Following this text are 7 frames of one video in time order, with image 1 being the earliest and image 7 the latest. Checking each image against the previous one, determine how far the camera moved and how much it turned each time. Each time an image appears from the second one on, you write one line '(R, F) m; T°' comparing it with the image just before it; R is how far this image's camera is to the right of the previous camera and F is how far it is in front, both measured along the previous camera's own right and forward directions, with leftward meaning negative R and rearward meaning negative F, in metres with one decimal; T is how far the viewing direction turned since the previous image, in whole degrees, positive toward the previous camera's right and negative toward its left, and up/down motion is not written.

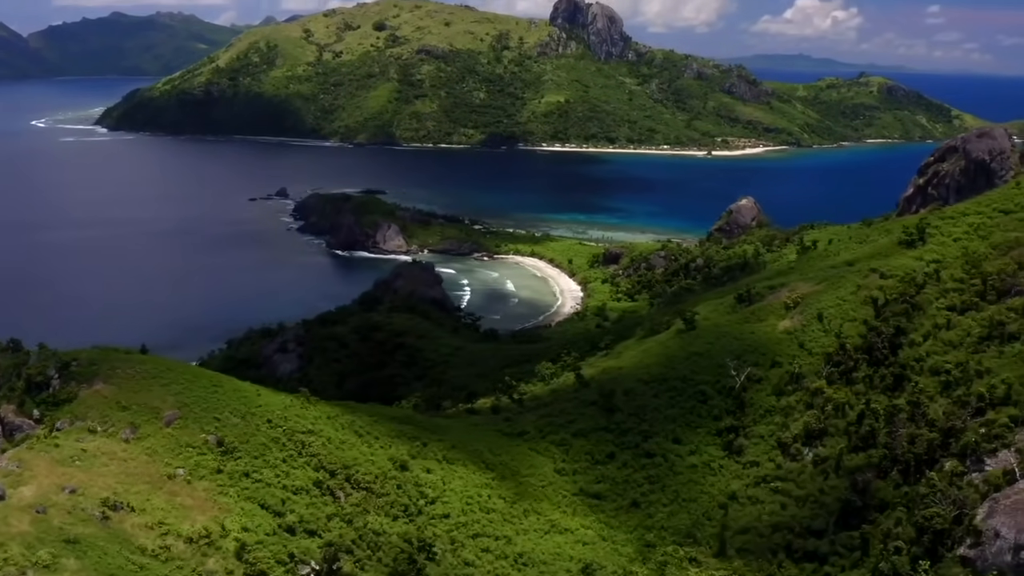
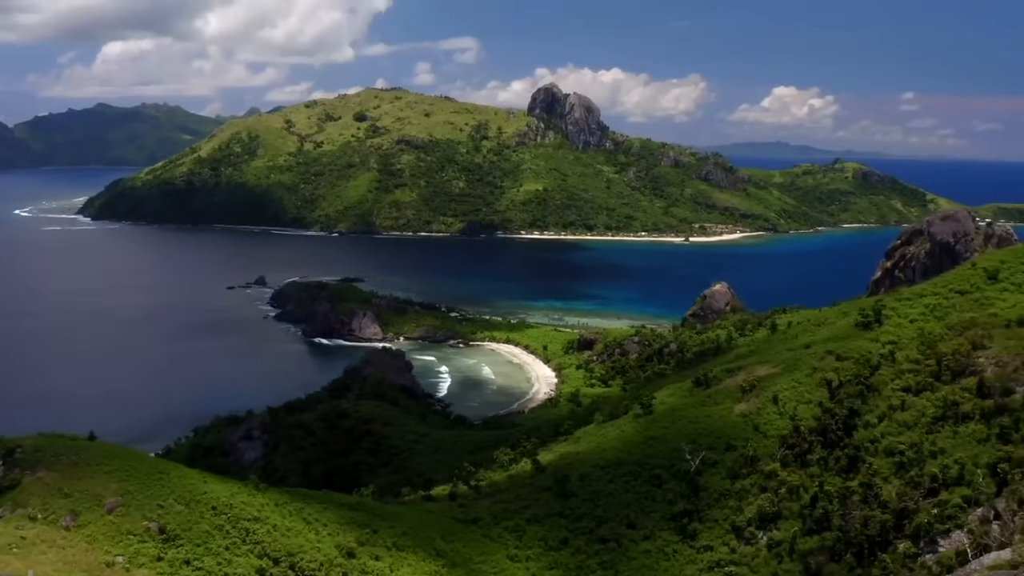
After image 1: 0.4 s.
(+1.7, -0.6) m; +1°
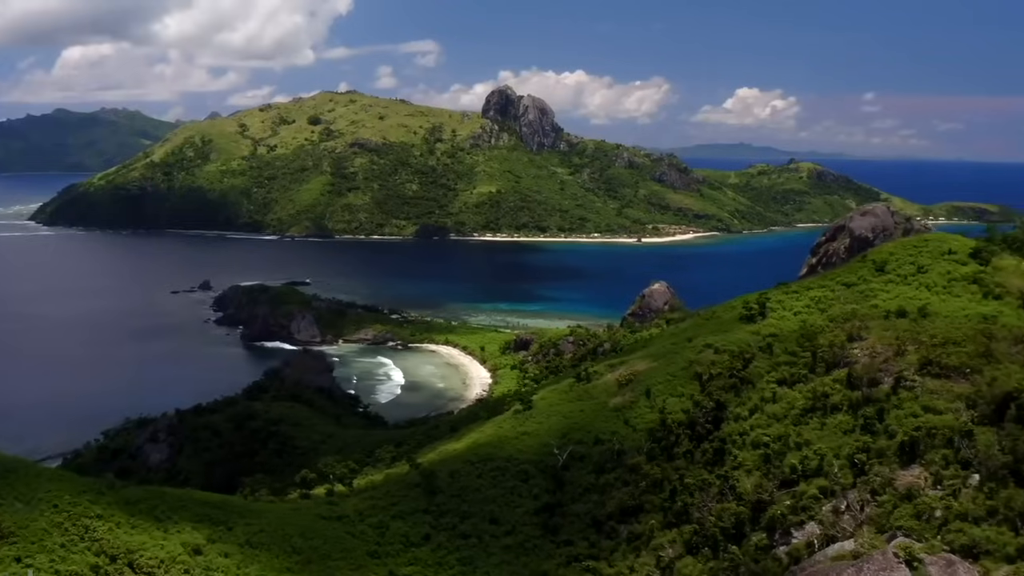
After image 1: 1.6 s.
(+5.8, +0.7) m; +1°
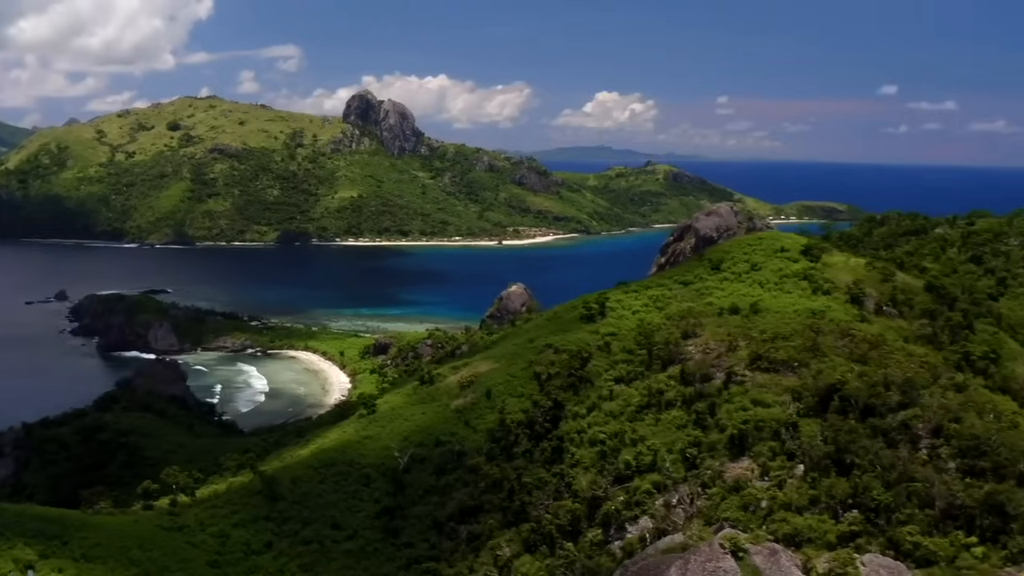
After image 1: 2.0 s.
(+2.2, +0.5) m; +9°
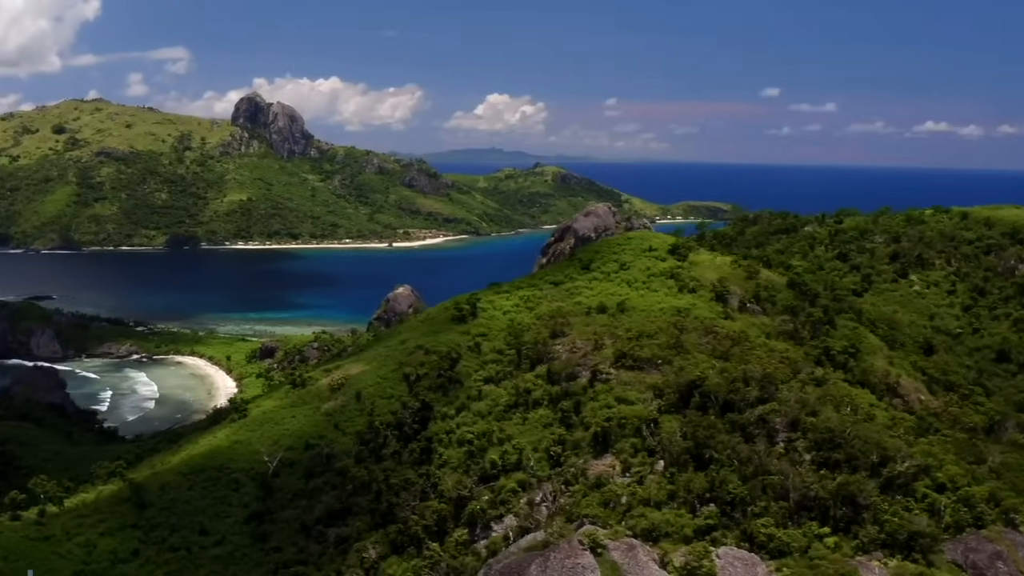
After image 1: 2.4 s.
(+2.7, -0.2) m; +7°
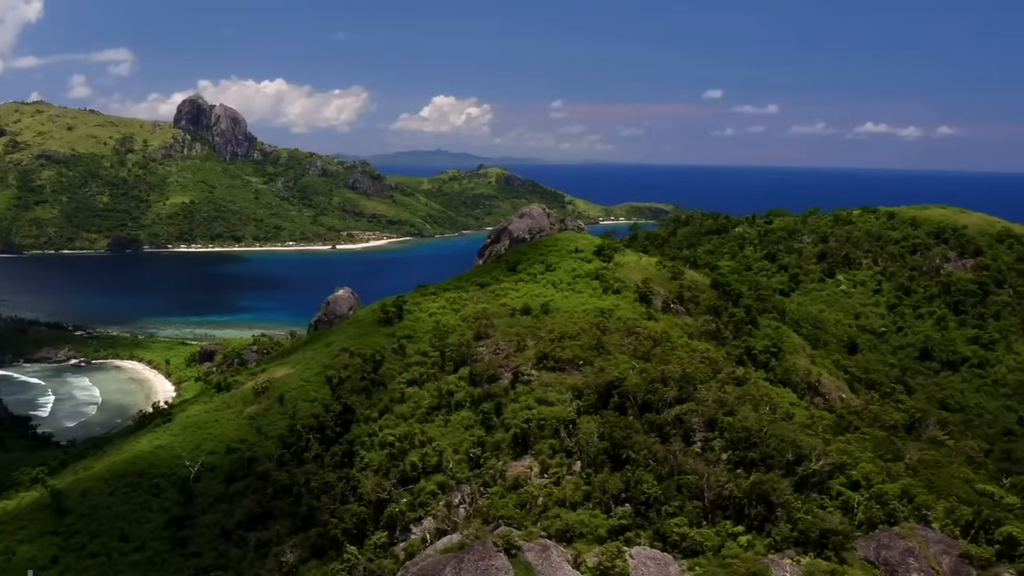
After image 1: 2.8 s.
(+2.4, +0.1) m; +3°
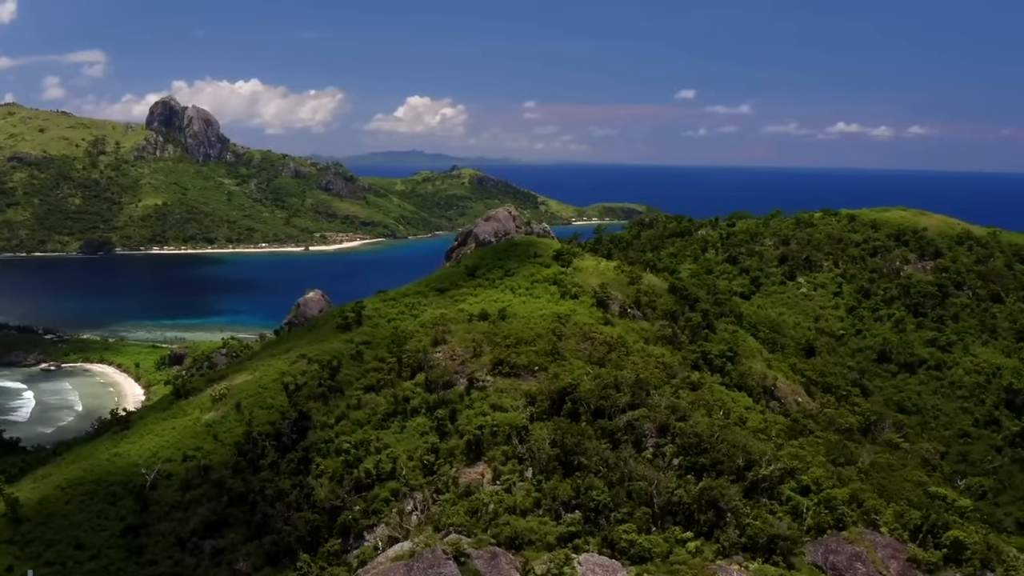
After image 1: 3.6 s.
(+1.8, 0.0) m; +1°
